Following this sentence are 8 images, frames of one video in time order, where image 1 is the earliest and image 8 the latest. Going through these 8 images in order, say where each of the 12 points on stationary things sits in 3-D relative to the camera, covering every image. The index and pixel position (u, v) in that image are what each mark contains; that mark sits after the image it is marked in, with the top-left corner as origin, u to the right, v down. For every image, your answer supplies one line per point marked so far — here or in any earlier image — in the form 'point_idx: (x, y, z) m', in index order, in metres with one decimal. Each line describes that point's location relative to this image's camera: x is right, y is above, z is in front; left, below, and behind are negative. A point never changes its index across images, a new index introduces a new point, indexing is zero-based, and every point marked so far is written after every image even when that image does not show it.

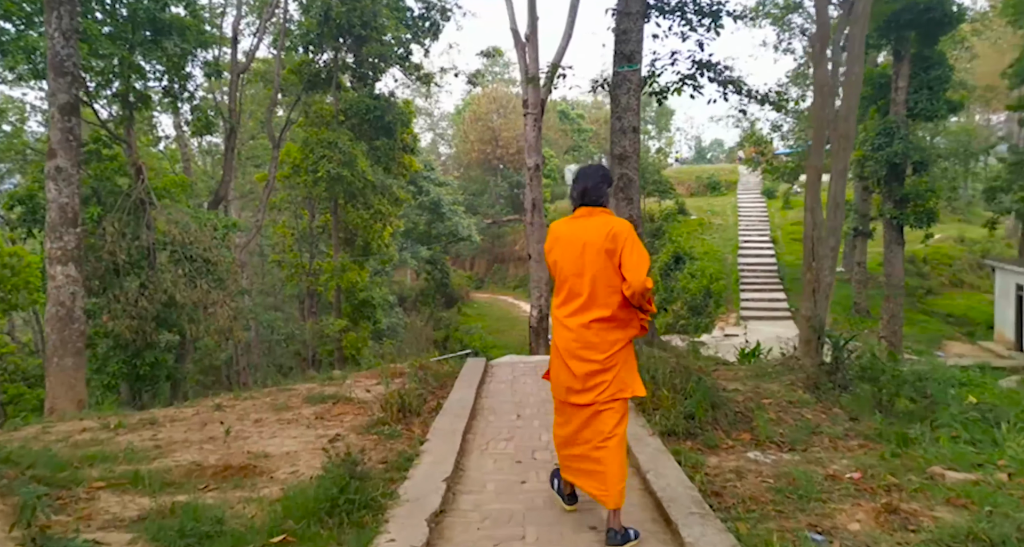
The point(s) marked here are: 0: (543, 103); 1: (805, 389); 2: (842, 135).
0: (+0.5, +2.7, +11.1) m
1: (+2.0, -0.8, +4.8) m
2: (+2.4, +1.0, +4.9) m
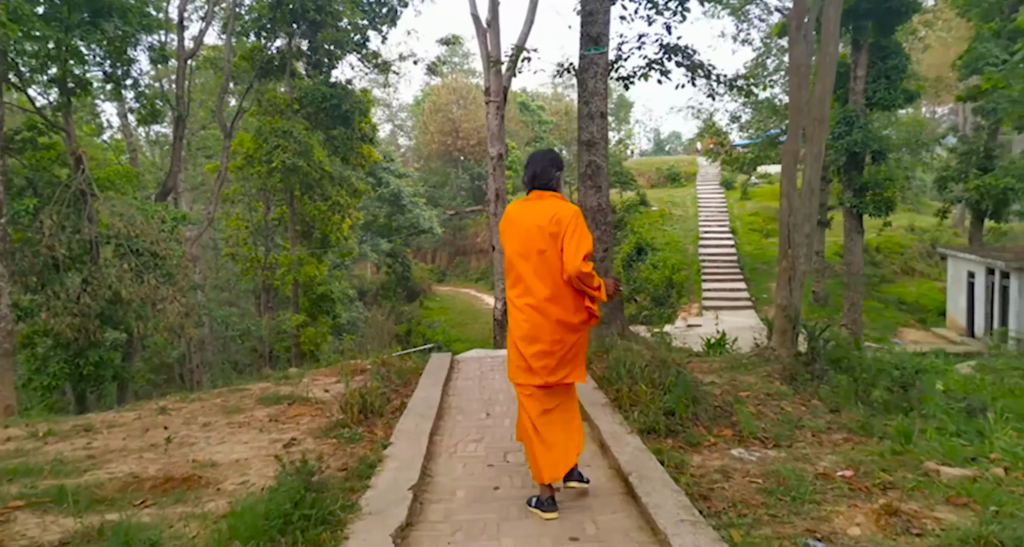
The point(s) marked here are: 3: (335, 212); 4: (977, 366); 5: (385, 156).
0: (-0.1, +2.9, +10.9) m
1: (+1.8, -0.7, +4.6) m
2: (+2.1, +1.1, +4.8) m
3: (-3.7, +1.3, +14.5) m
4: (+6.4, -1.3, +9.4) m
5: (-3.6, +3.3, +19.5) m
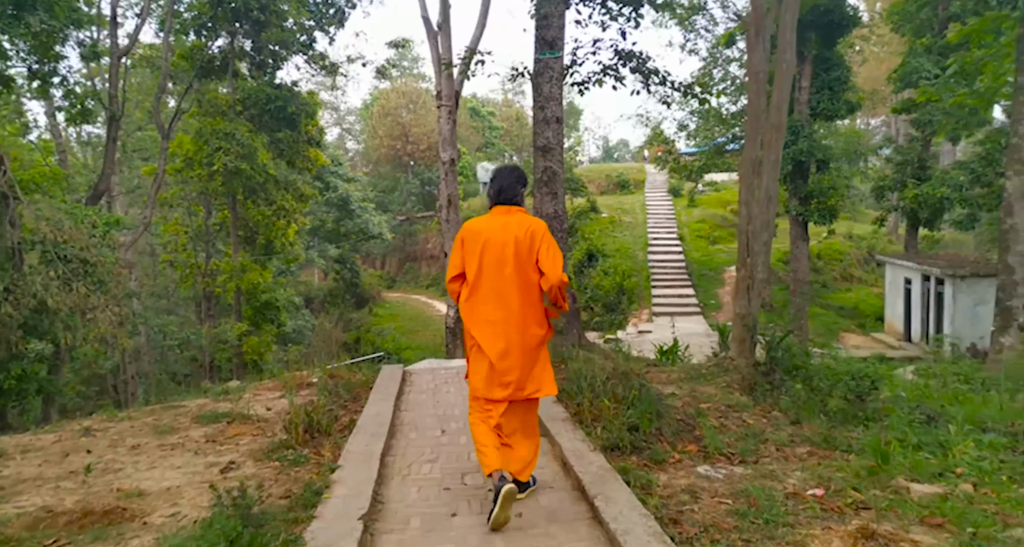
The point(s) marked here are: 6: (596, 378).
0: (-0.8, +2.8, +10.7) m
1: (+1.5, -0.8, +4.6) m
2: (+1.8, +1.0, +4.8) m
3: (-4.7, +1.1, +14.0) m
4: (+5.7, -1.4, +9.7) m
5: (-5.0, +3.1, +19.1) m
6: (+0.5, -0.6, +4.0) m
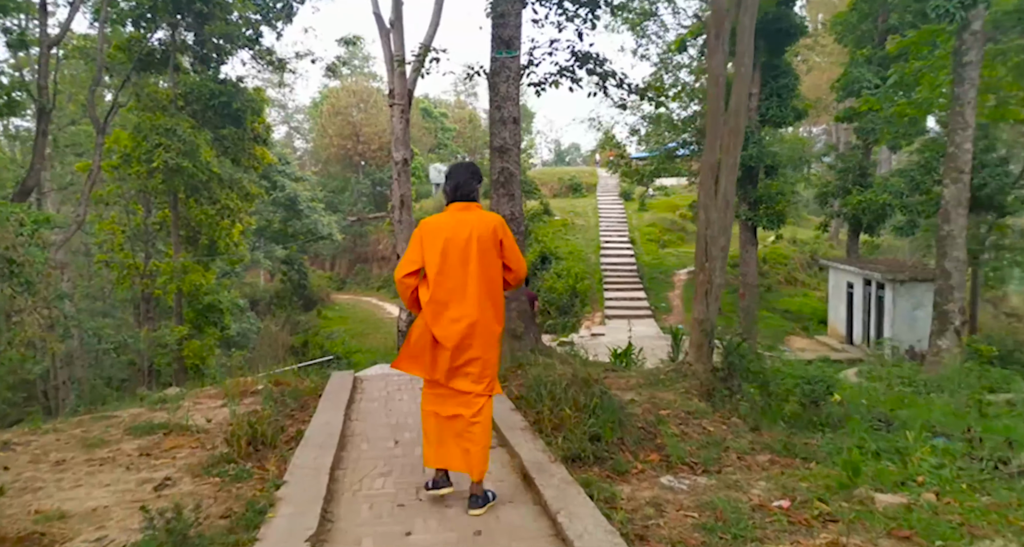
0: (-1.5, +2.7, +10.5) m
1: (+1.2, -0.8, +4.5) m
2: (+1.5, +1.0, +4.7) m
3: (-5.7, +1.1, +13.5) m
4: (+5.0, -1.4, +9.9) m
5: (-6.3, +3.1, +18.5) m
6: (+0.2, -0.6, +3.9) m
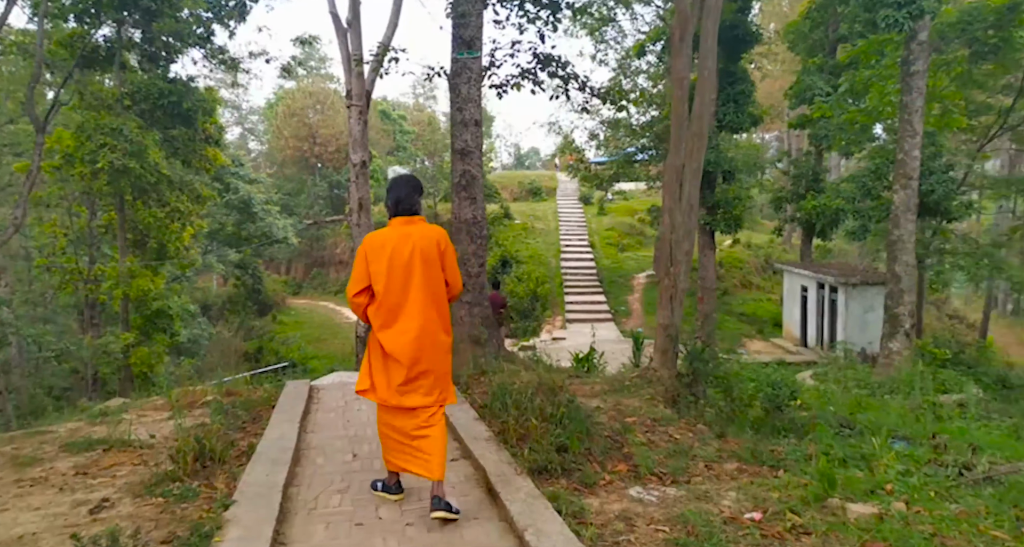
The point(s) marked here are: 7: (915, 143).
0: (-2.1, +2.7, +10.3) m
1: (+1.0, -0.8, +4.5) m
2: (+1.3, +1.0, +4.7) m
3: (-6.4, +1.0, +13.0) m
4: (+4.5, -1.5, +10.1) m
5: (-7.3, +3.0, +18.0) m
6: (0.0, -0.7, +3.8) m
7: (+5.9, +1.9, +10.1) m
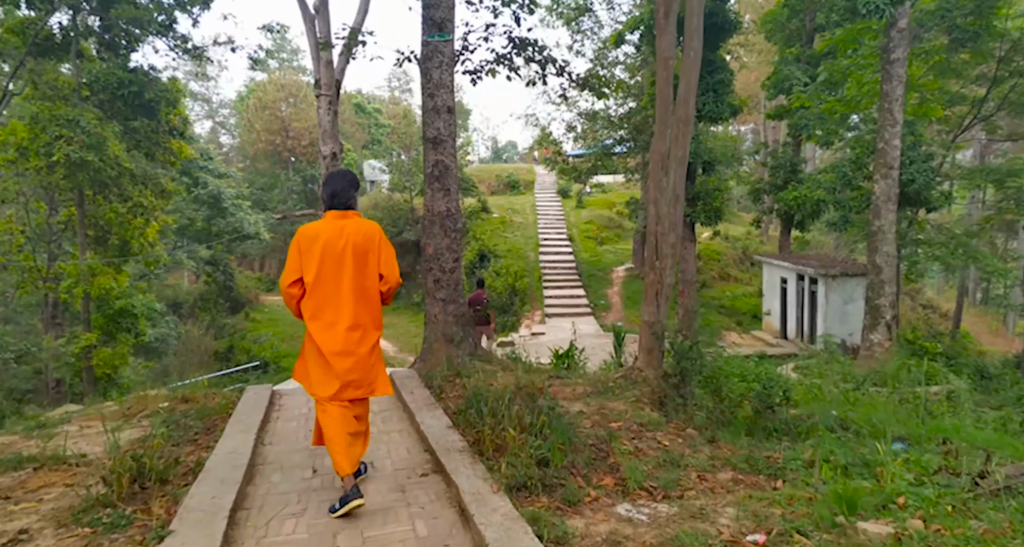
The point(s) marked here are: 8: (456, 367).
0: (-2.5, +2.7, +9.9) m
1: (+0.8, -0.8, +4.2) m
2: (+1.1, +1.0, +4.4) m
3: (-6.8, +1.1, +12.5) m
4: (+4.2, -1.4, +9.9) m
5: (-7.9, +3.0, +17.5) m
6: (-0.1, -0.7, +3.5) m
7: (+5.6, +2.0, +10.0) m
8: (-0.4, -0.7, +5.4) m
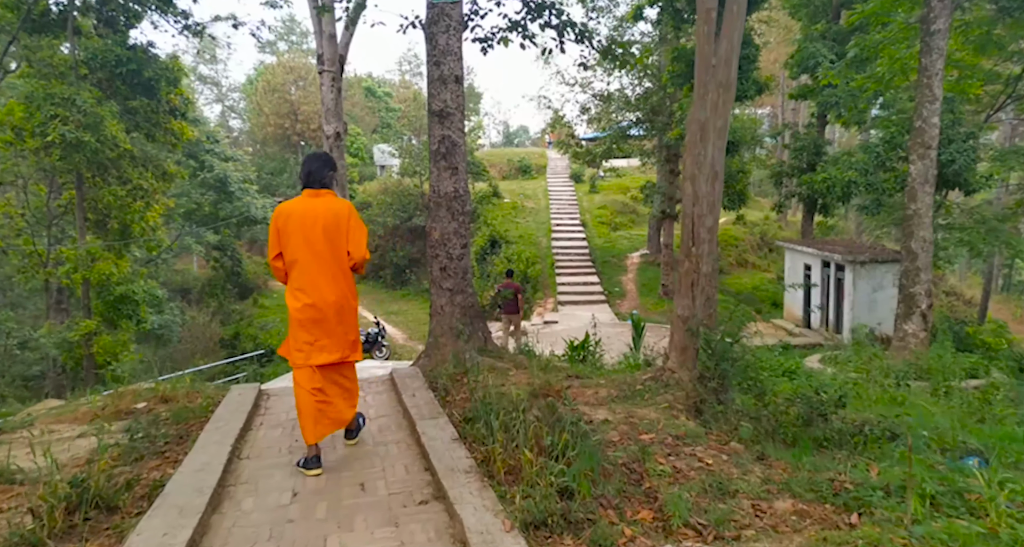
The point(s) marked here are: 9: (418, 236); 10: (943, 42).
0: (-2.3, +2.9, +9.3) m
1: (+0.9, -0.7, +3.7) m
2: (+1.2, +1.1, +3.9) m
3: (-6.6, +1.3, +12.1) m
4: (+4.3, -1.2, +9.3) m
5: (-7.6, +3.4, +17.0) m
6: (0.0, -0.6, +3.0) m
7: (+5.8, +2.2, +9.3) m
8: (-0.3, -0.6, +4.8) m
9: (-2.6, +1.1, +19.1) m
10: (+5.8, +3.1, +9.2) m
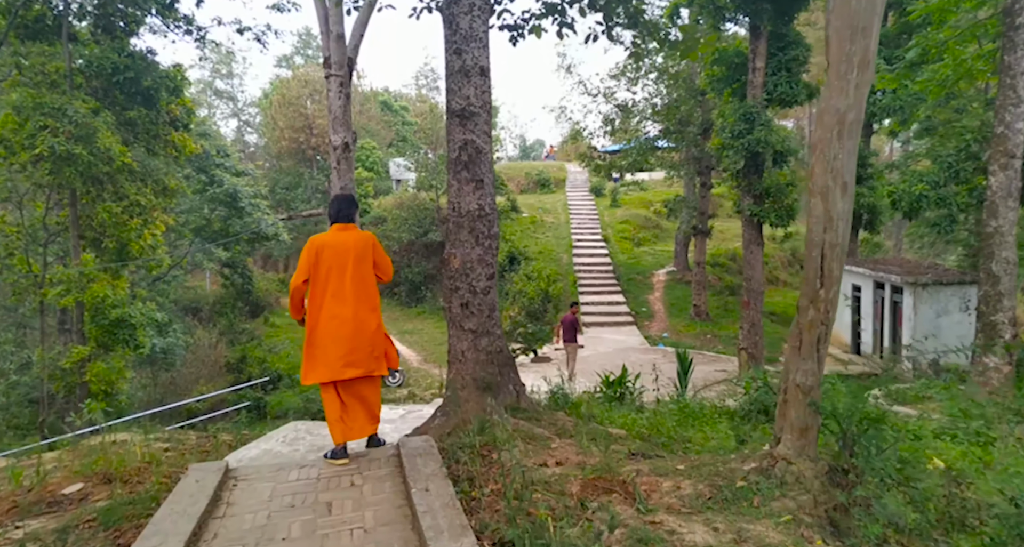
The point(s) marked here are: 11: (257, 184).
0: (-2.0, +2.6, +8.3) m
1: (+1.1, -1.0, +2.5) m
2: (+1.4, +0.9, +2.8) m
3: (-6.2, +0.9, +11.1) m
4: (+4.7, -1.5, +8.1) m
5: (-7.1, +2.9, +16.1) m
6: (+0.2, -0.8, +1.9) m
7: (+6.1, +1.9, +8.1) m
8: (-0.1, -0.9, +3.7) m
9: (-2.0, +0.5, +18.1) m
10: (+6.1, +2.8, +8.0) m
11: (-6.8, +2.3, +17.8) m
